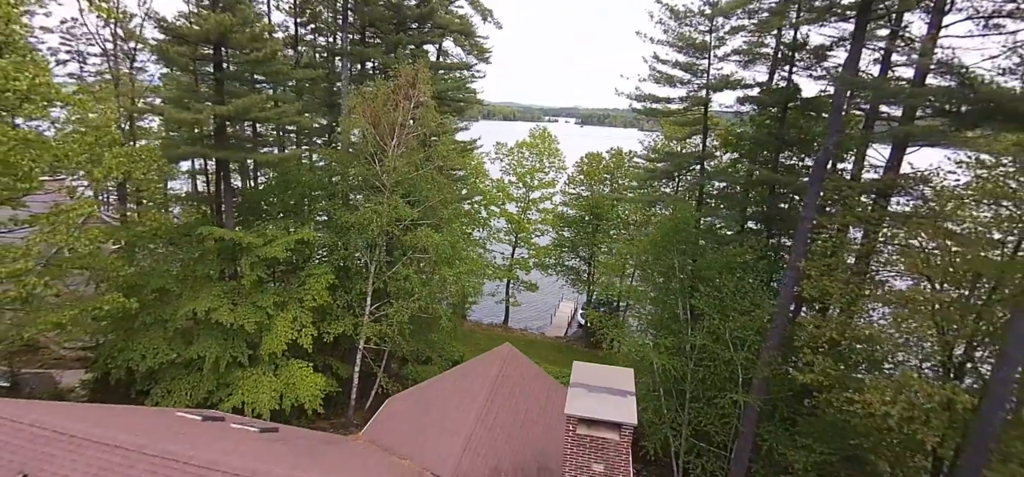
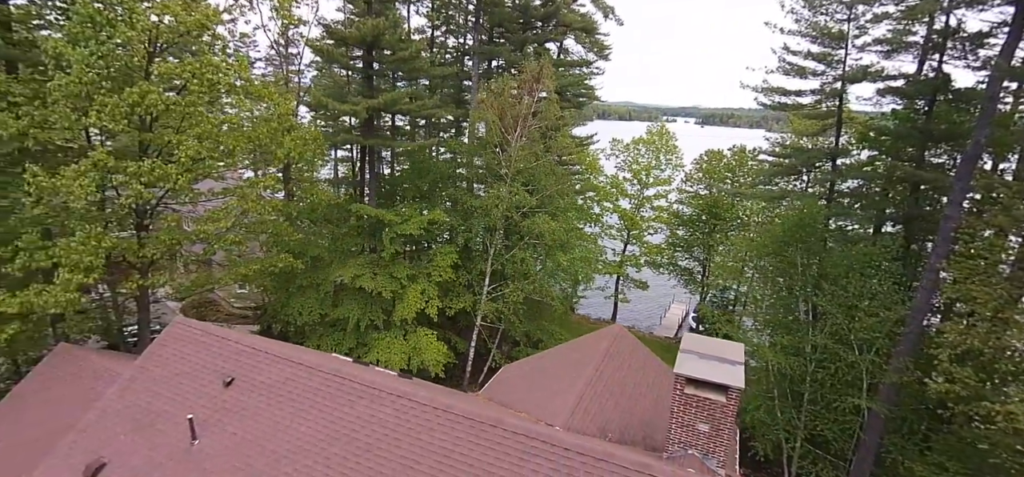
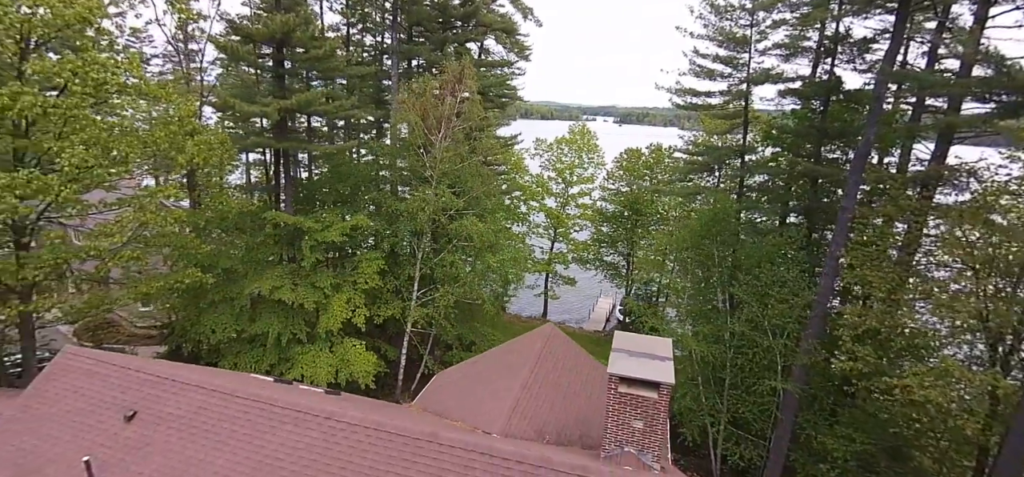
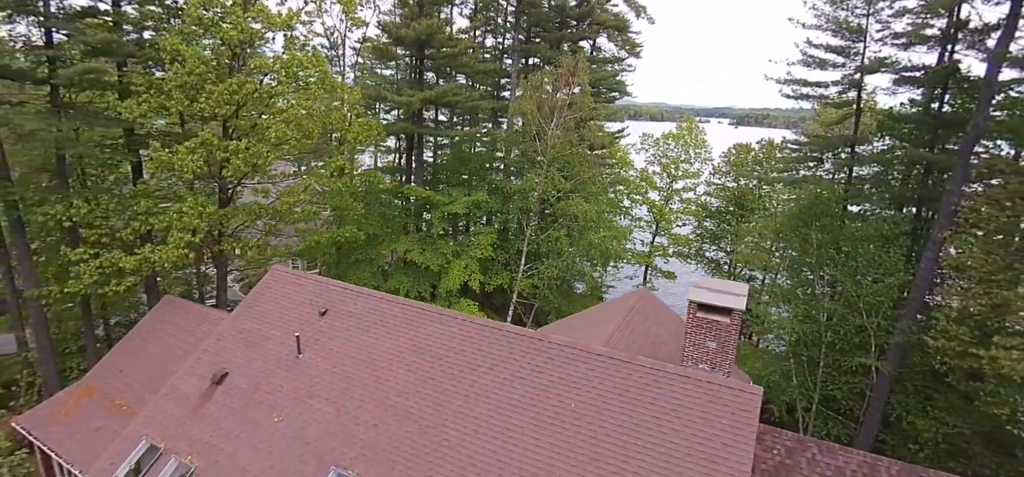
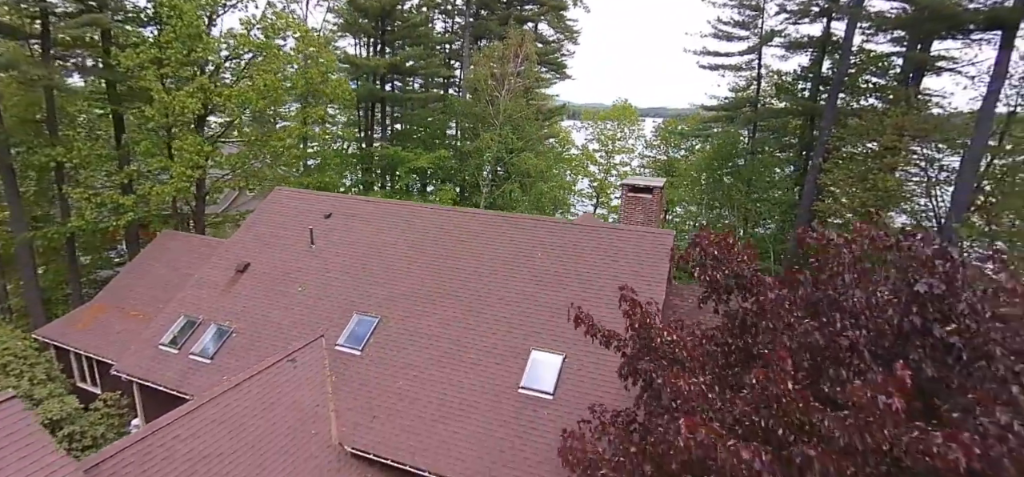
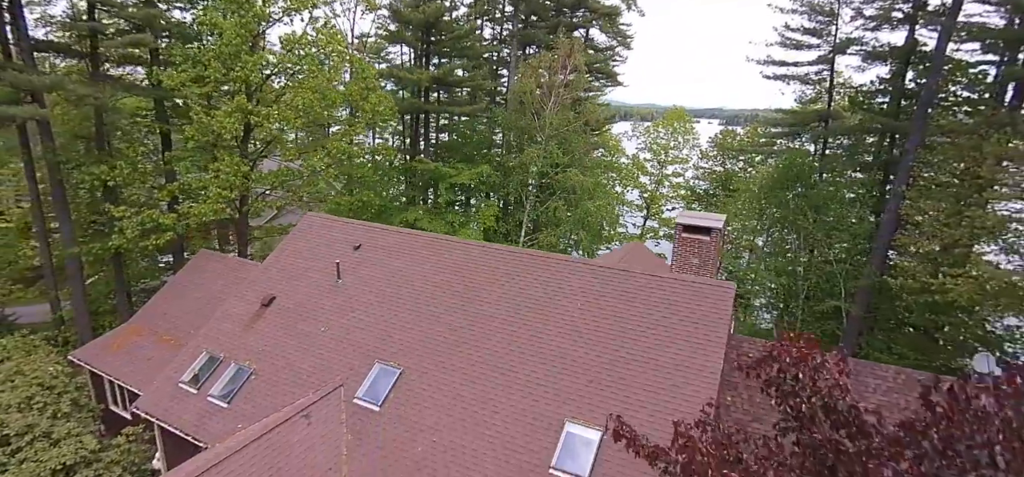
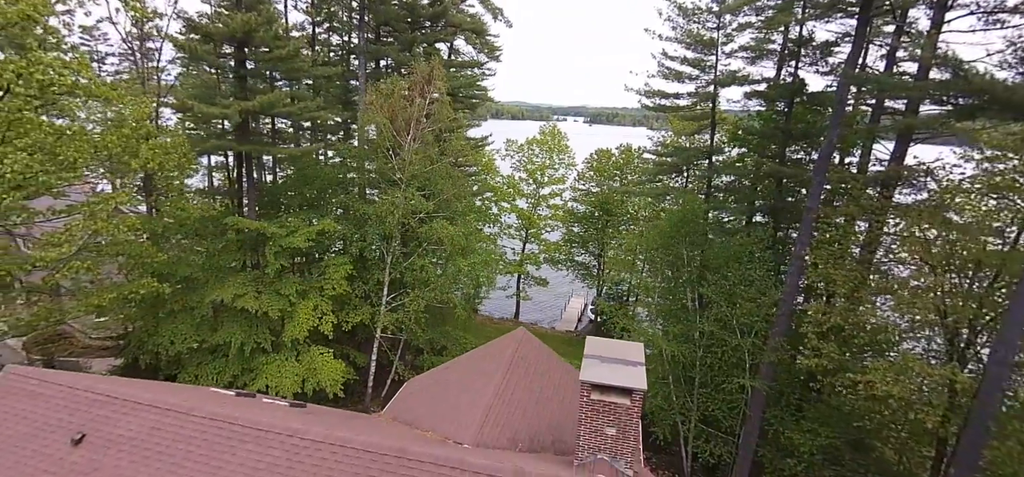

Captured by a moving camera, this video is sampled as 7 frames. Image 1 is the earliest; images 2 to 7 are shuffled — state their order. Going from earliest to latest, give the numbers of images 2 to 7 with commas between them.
7, 3, 2, 4, 6, 5
